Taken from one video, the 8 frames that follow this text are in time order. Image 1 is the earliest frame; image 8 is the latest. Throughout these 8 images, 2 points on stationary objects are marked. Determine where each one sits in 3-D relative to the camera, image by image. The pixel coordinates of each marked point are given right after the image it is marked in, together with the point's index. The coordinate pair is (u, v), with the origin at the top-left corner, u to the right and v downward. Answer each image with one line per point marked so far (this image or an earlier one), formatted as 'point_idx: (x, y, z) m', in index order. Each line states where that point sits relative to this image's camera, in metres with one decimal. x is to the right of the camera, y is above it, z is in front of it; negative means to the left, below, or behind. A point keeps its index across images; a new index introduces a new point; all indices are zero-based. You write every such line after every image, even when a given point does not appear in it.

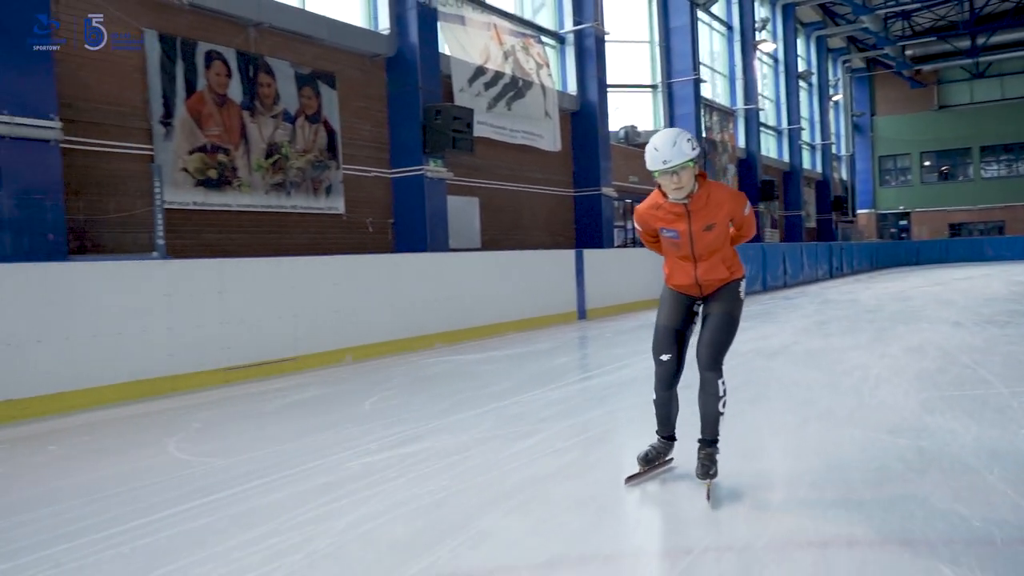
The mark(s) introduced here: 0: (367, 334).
0: (-1.2, -0.4, +7.0) m
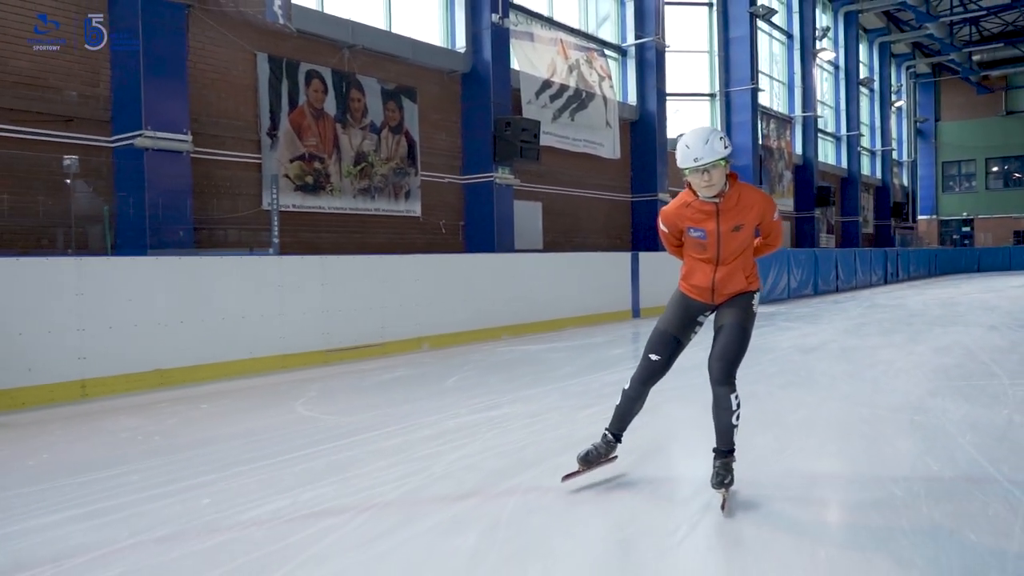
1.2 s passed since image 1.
0: (-0.6, -0.4, +7.8) m
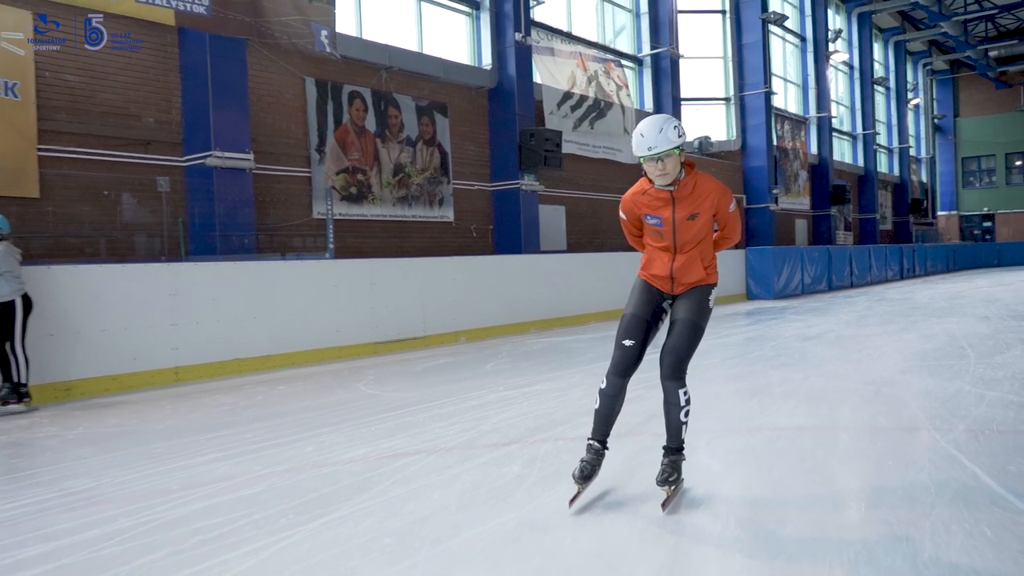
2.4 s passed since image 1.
0: (-0.4, -0.3, +8.6) m
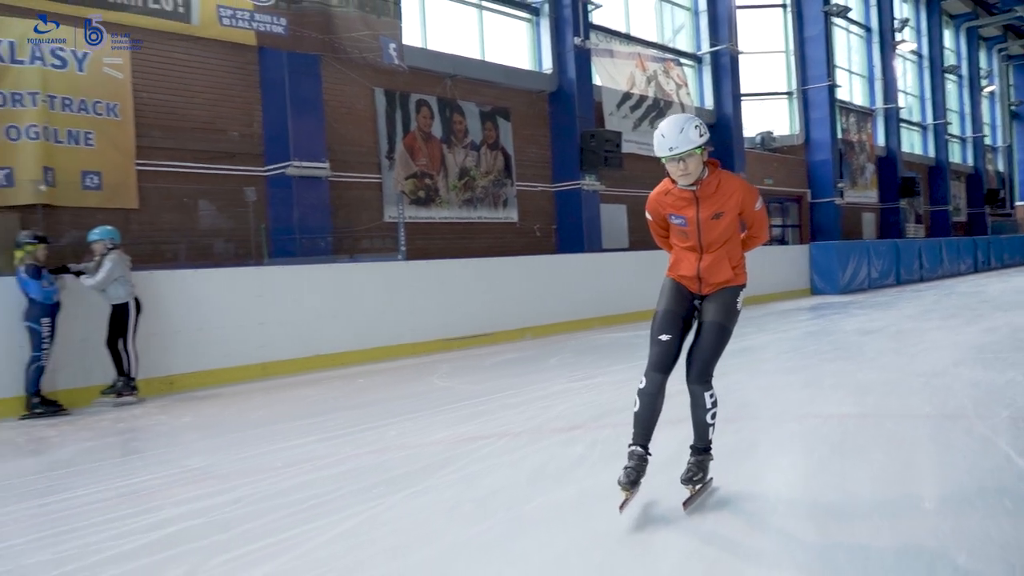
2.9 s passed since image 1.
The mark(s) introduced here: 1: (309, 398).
0: (+0.3, -0.3, +9.0) m
1: (-1.3, -0.7, +5.4) m
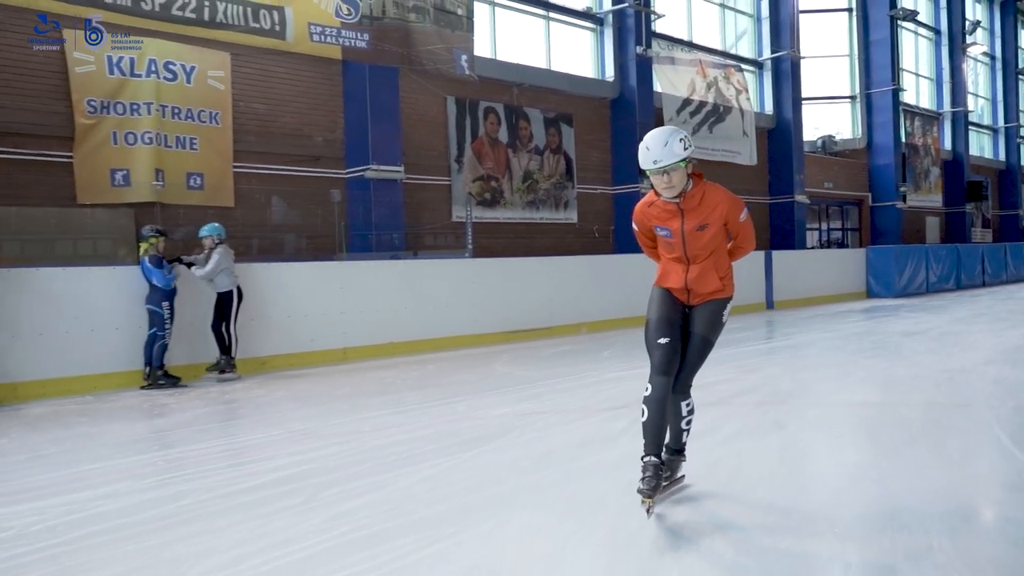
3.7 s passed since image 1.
0: (+1.0, -0.3, +9.5) m
1: (-0.9, -0.7, +6.0) m
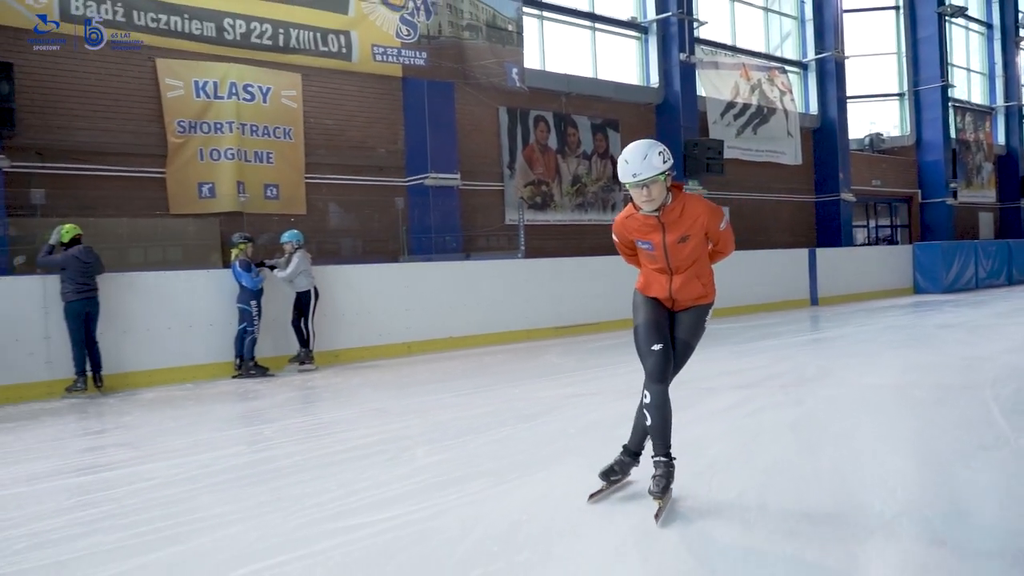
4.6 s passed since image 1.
0: (+1.6, -0.3, +10.0) m
1: (-0.5, -0.7, +6.7) m
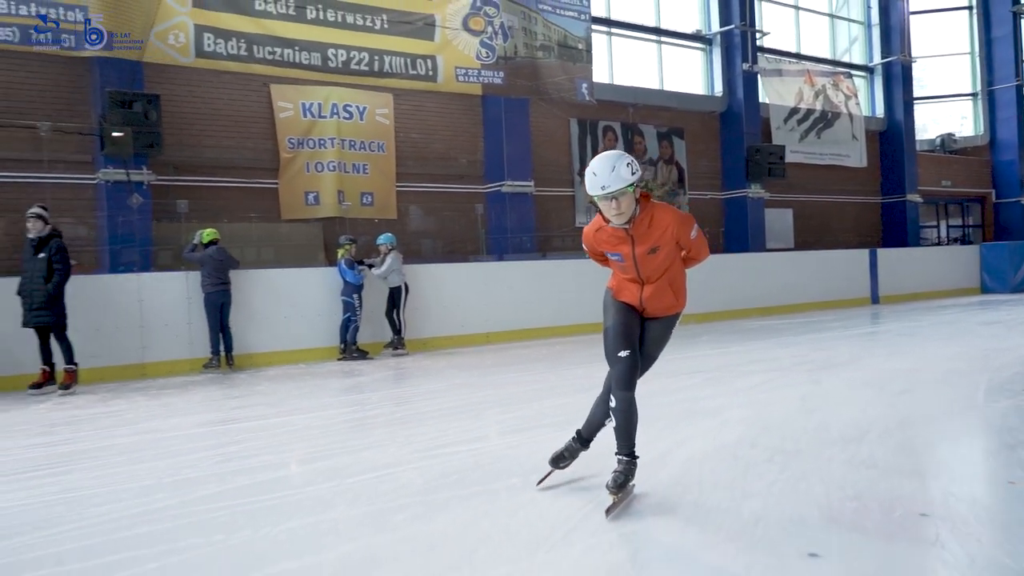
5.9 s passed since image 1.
0: (+2.5, -0.2, +10.8) m
1: (+0.1, -0.6, +7.6) m
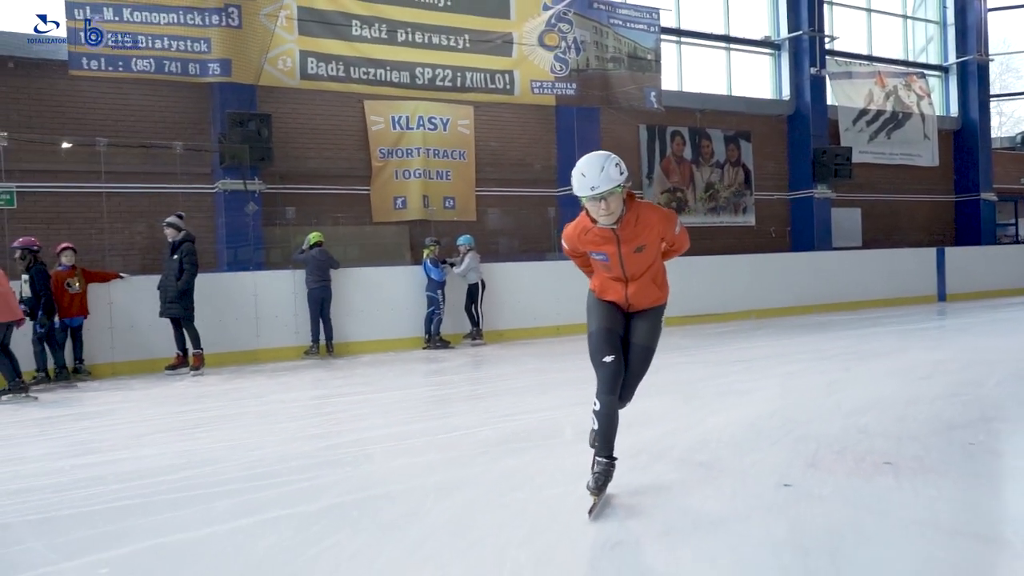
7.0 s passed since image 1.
0: (+3.5, -0.2, +11.3) m
1: (+0.8, -0.6, +8.4) m
